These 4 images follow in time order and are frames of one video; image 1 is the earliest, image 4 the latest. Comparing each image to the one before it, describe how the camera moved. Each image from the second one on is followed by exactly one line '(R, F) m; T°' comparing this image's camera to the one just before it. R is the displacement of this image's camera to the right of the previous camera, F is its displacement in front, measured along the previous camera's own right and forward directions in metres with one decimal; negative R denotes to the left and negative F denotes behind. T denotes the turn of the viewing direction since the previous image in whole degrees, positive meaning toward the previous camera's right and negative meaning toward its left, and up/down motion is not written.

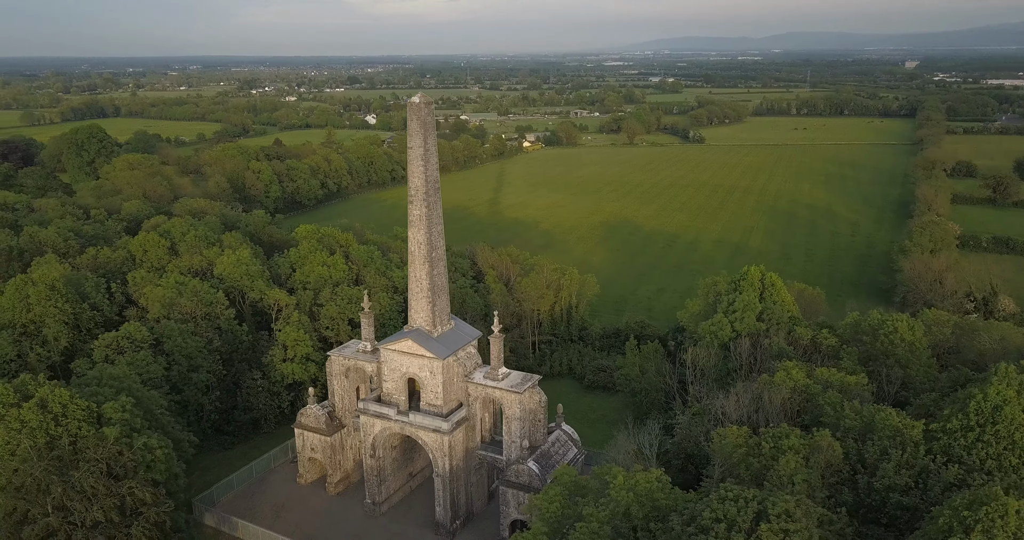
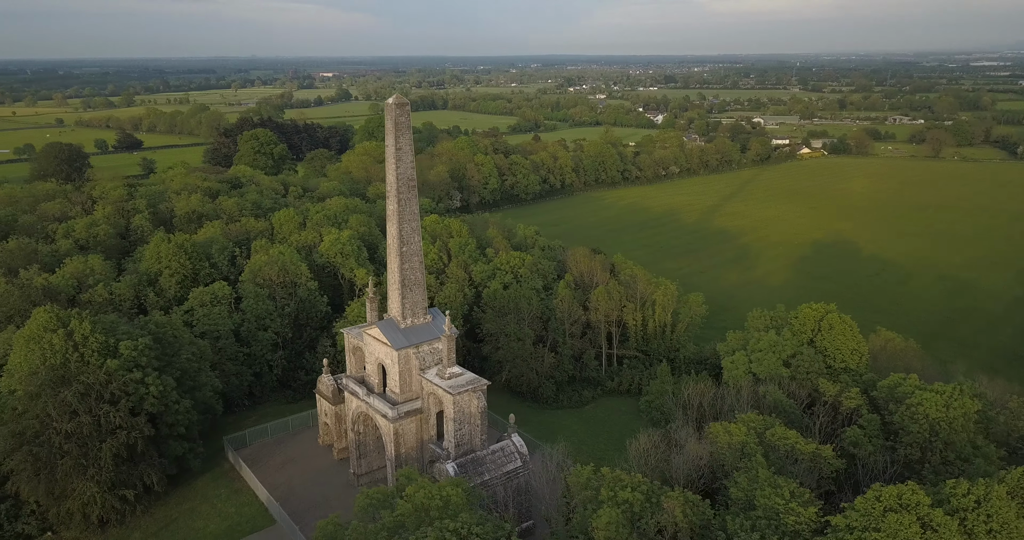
(+12.3, +2.8) m; -23°
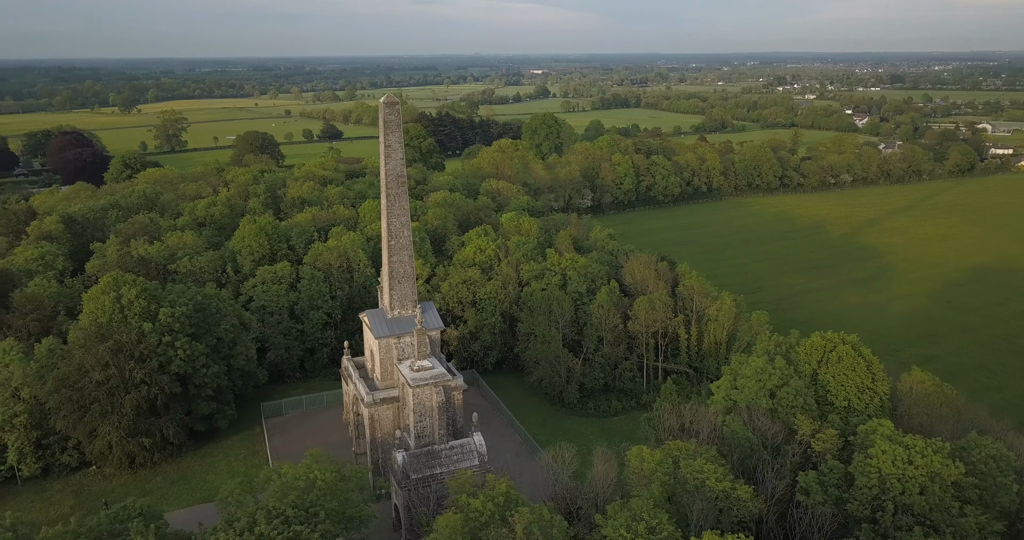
(+8.3, +1.1) m; -15°
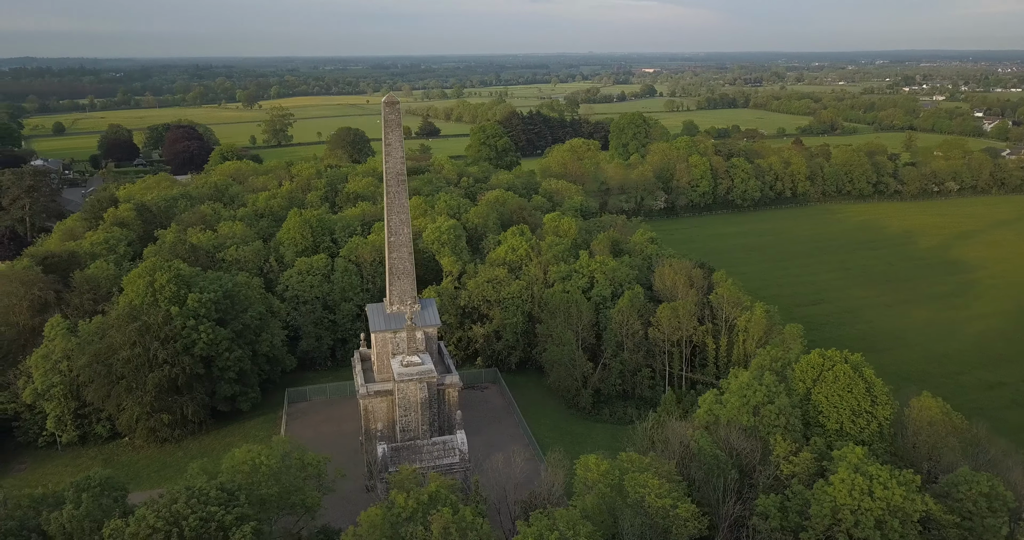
(+4.3, +0.4) m; -8°
